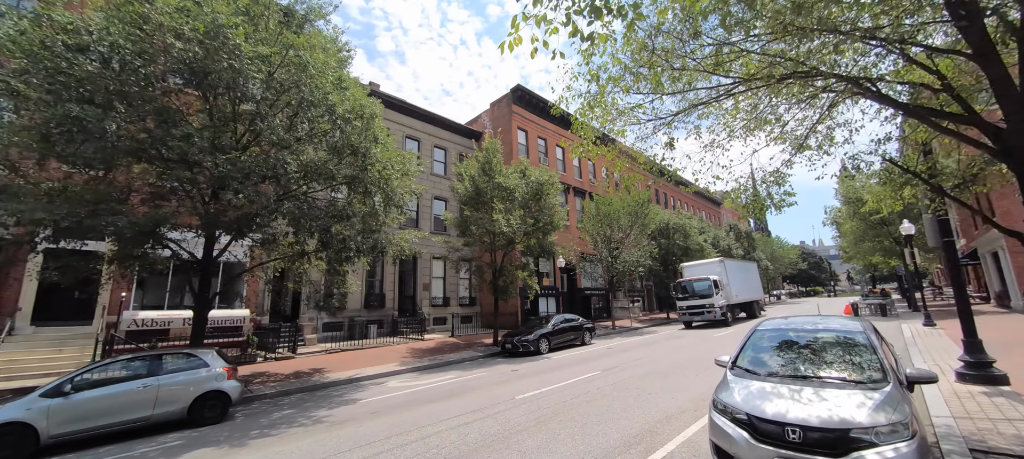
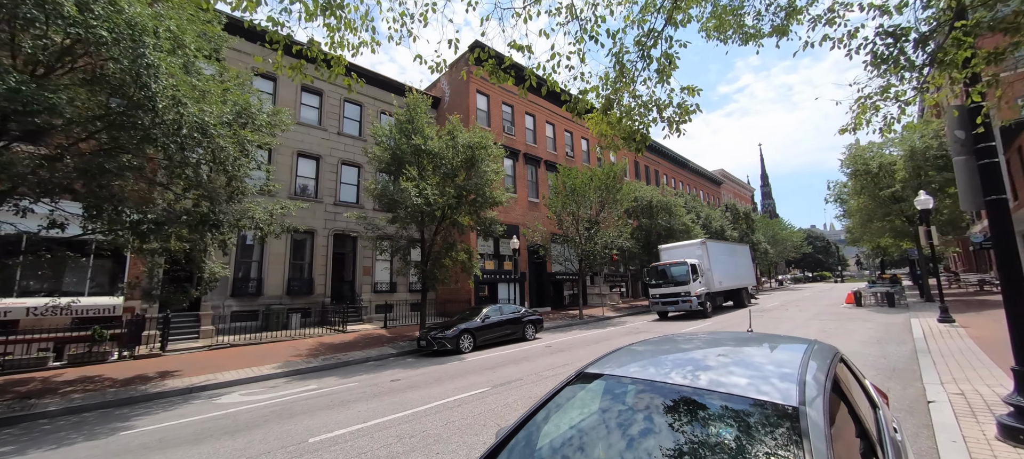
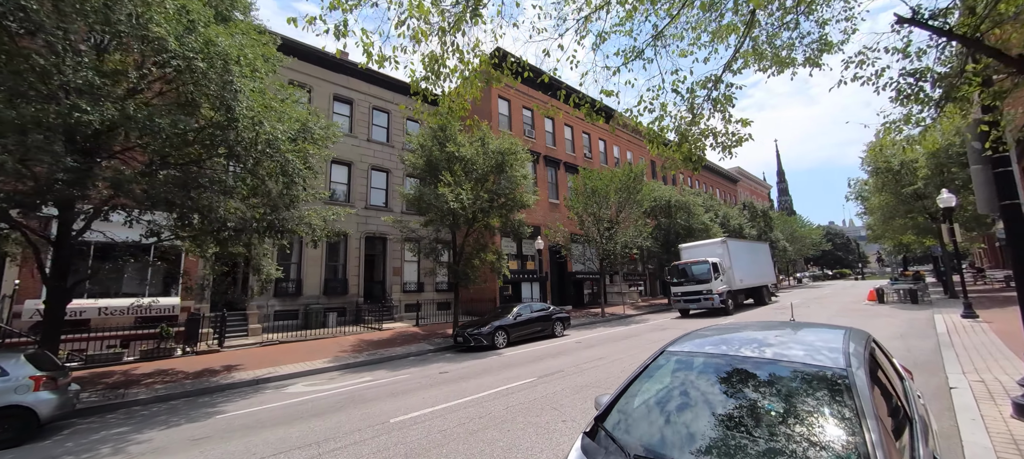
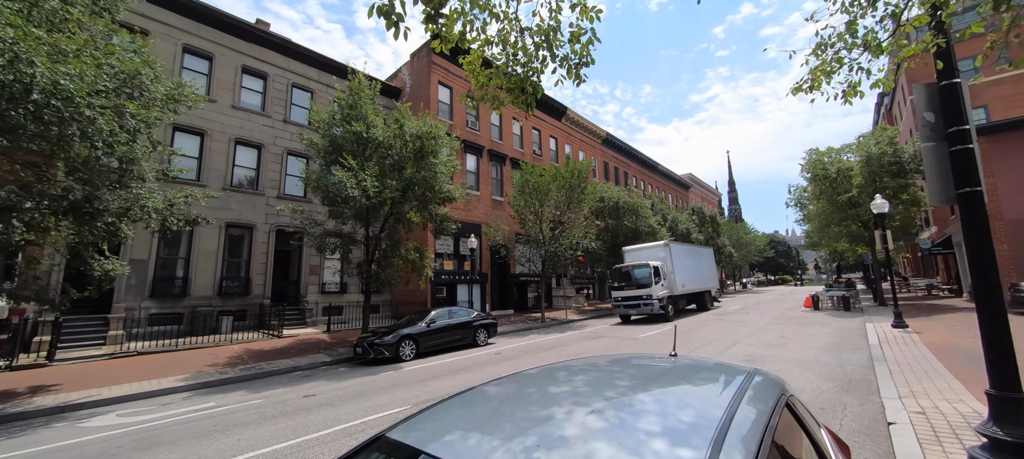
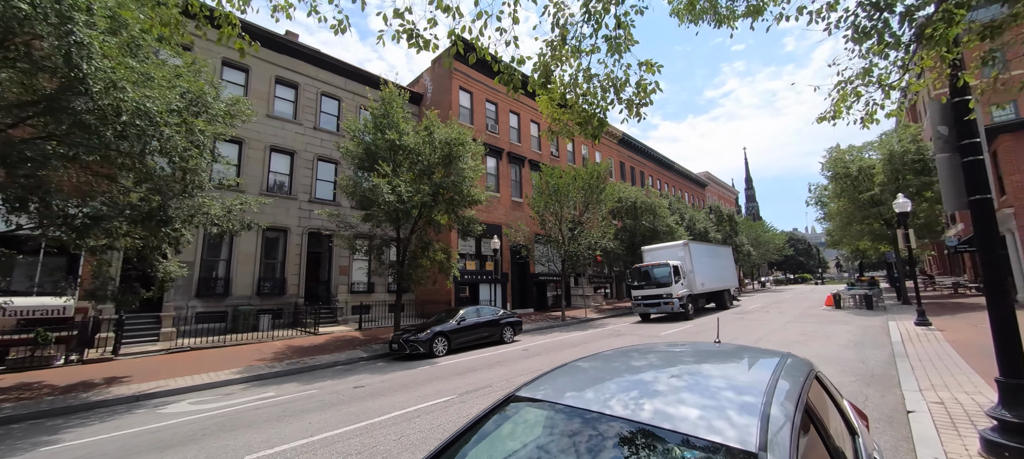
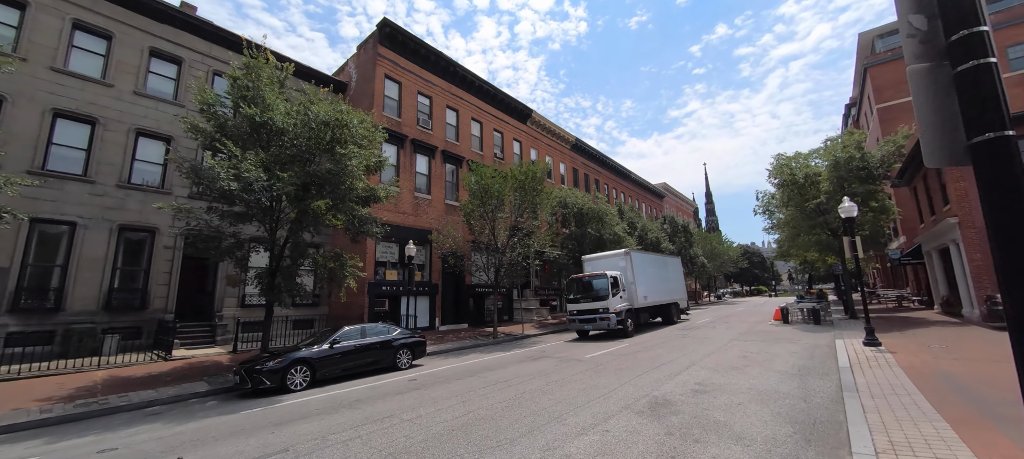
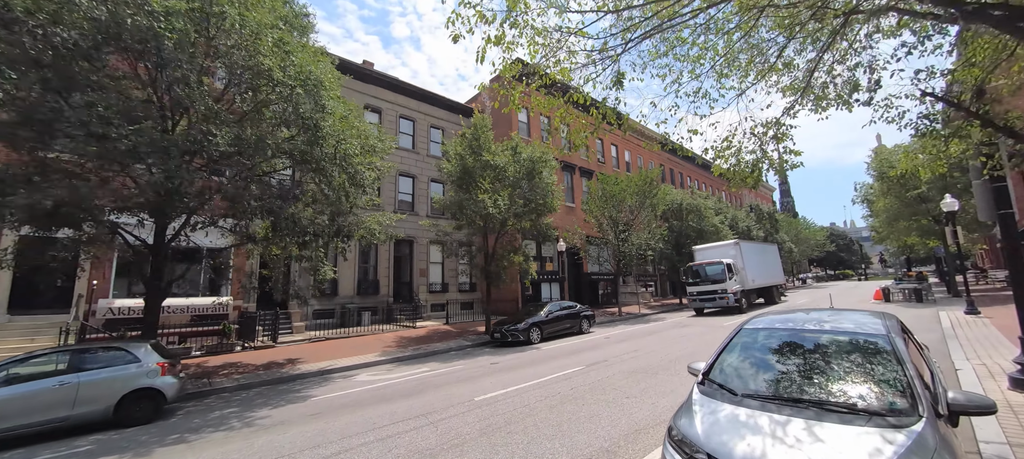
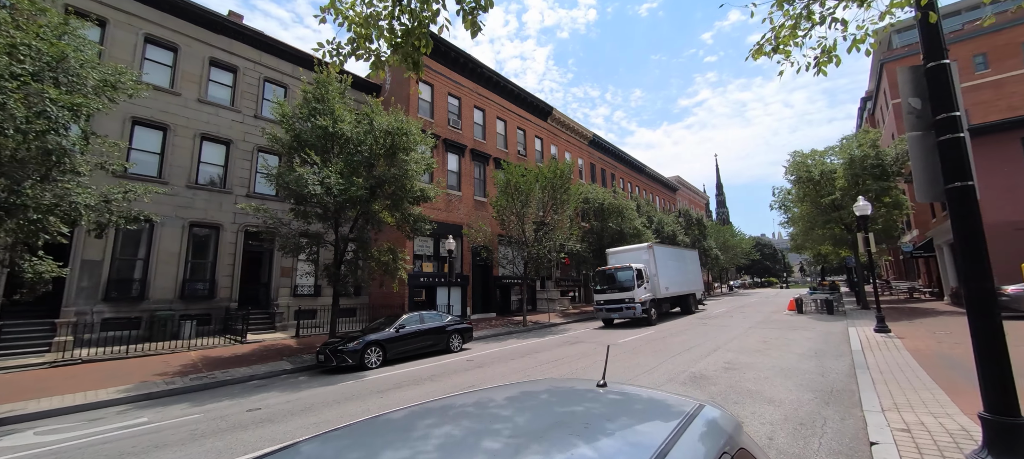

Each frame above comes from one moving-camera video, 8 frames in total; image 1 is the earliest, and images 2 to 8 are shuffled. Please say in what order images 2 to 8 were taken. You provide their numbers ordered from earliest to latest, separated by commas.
7, 3, 2, 5, 4, 8, 6
